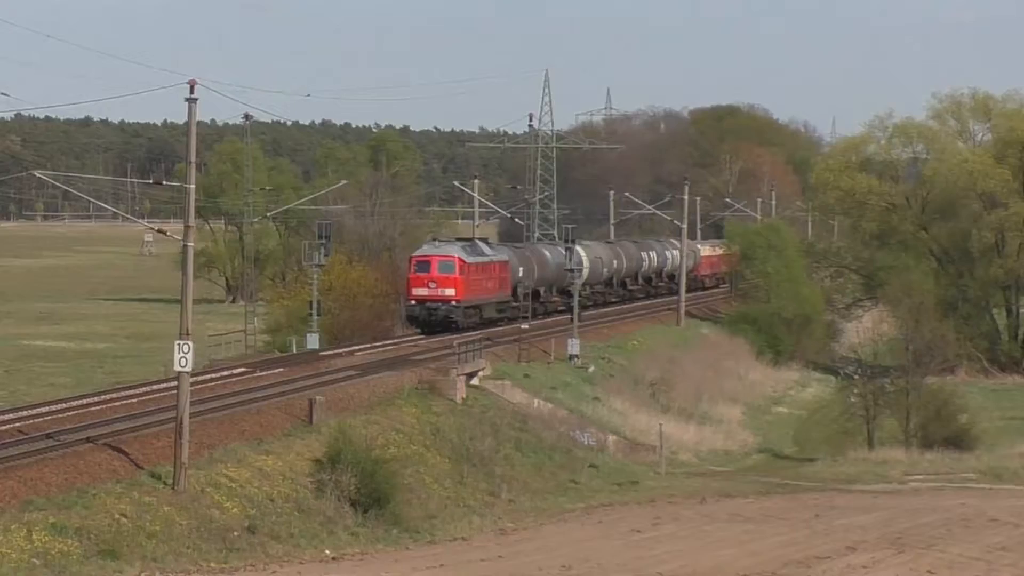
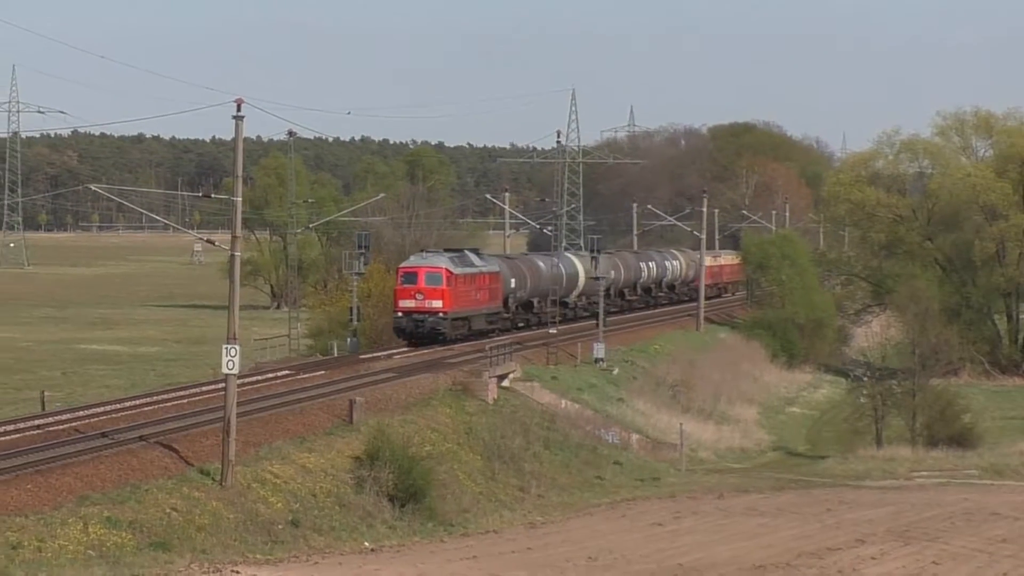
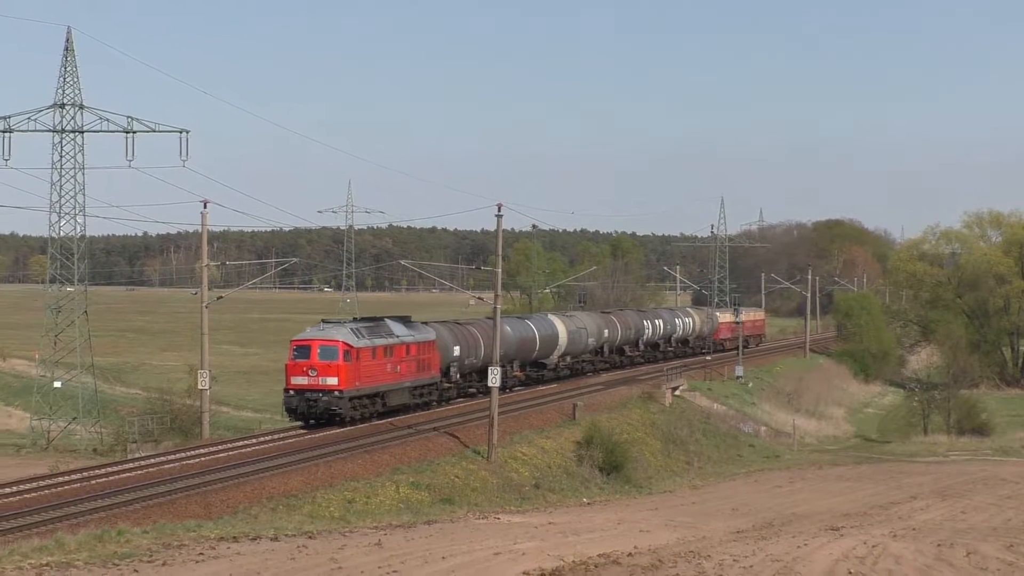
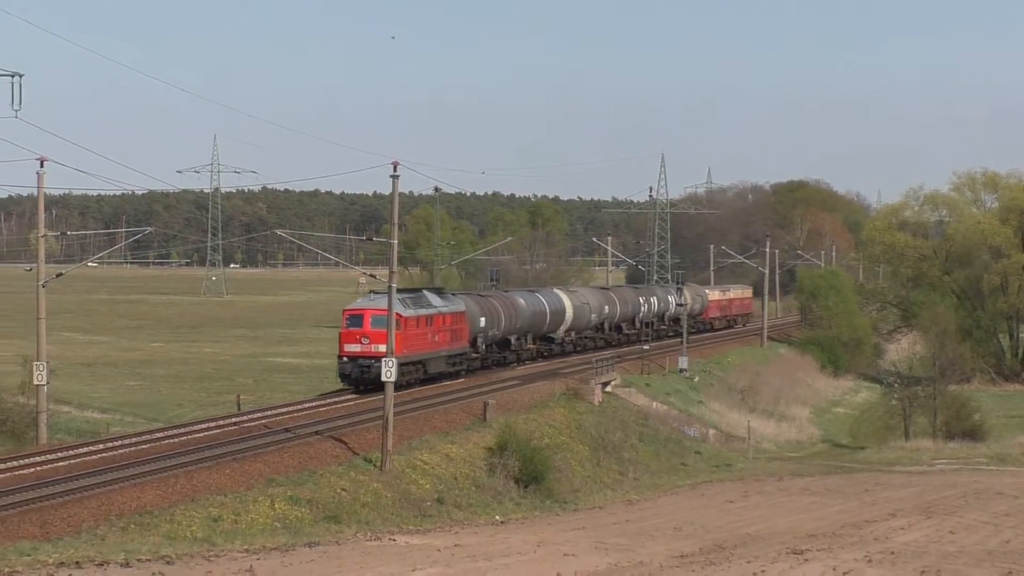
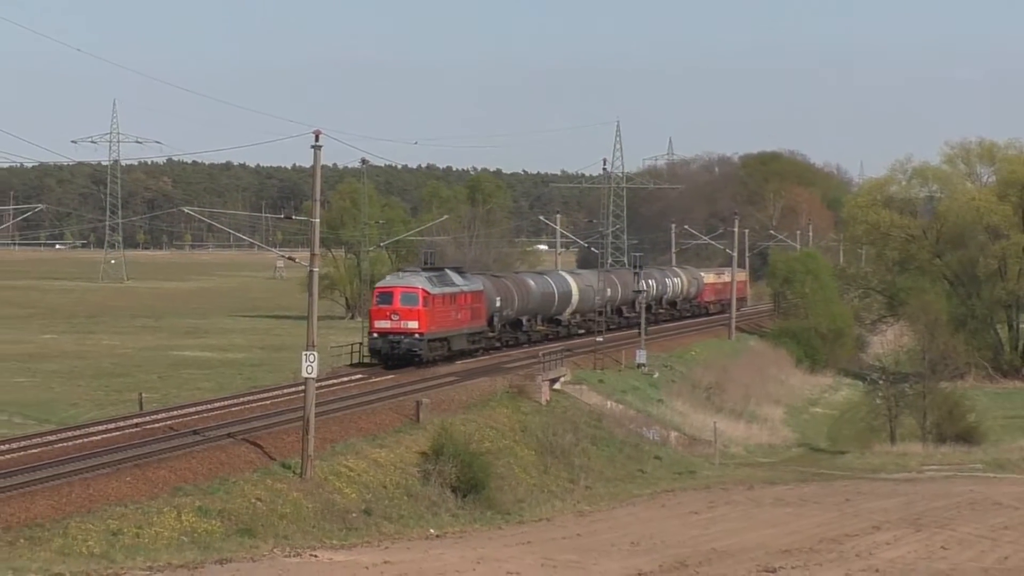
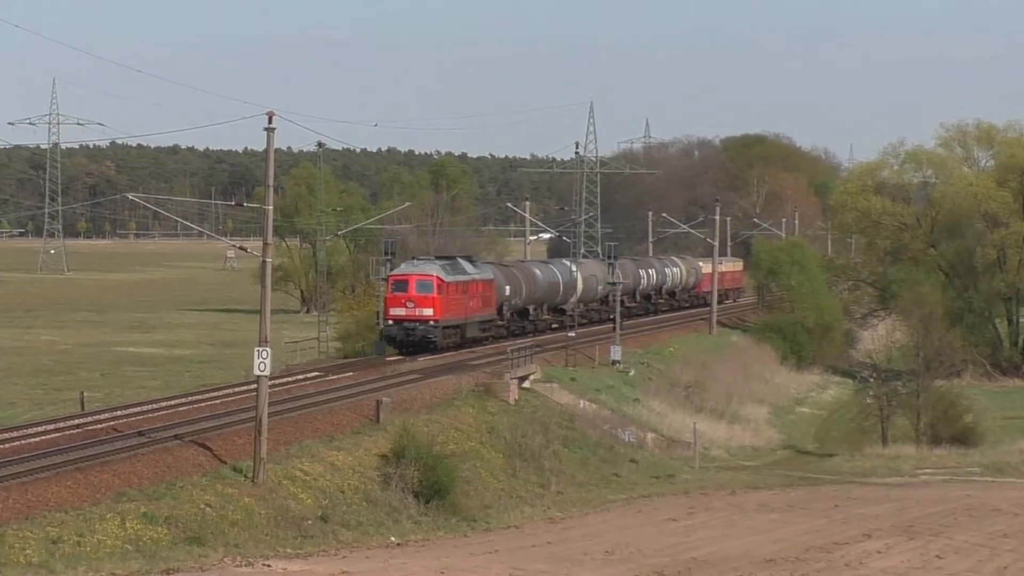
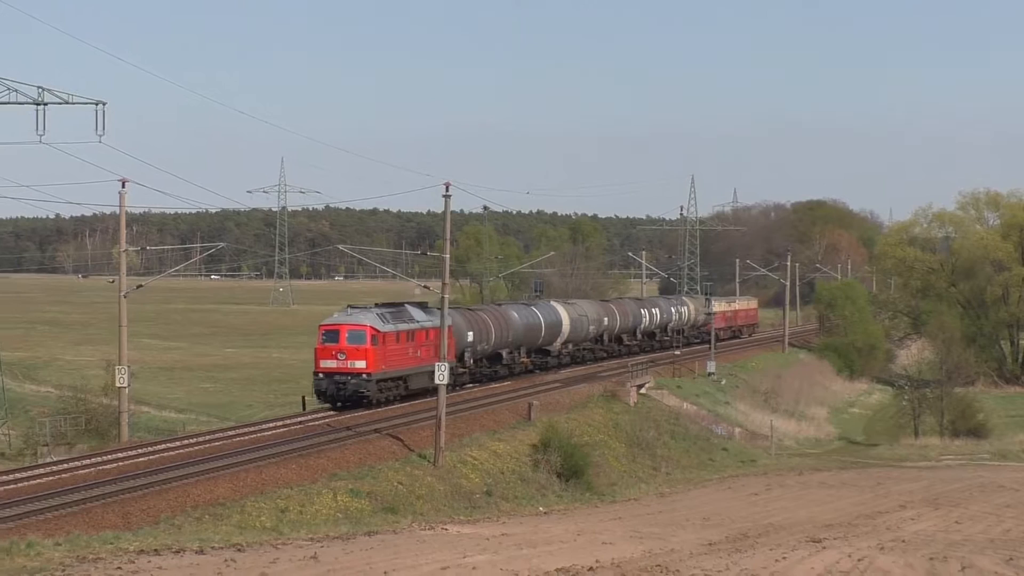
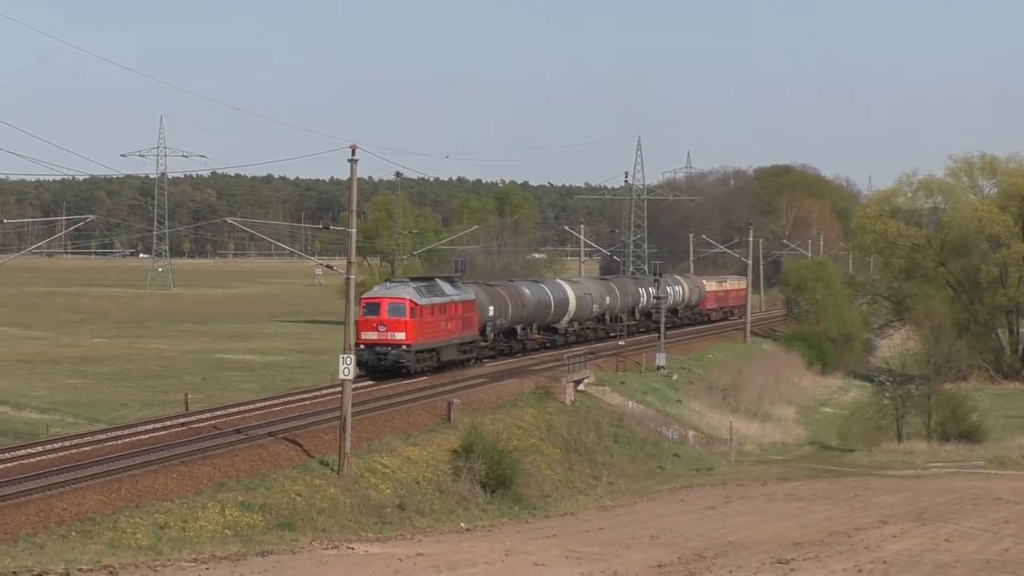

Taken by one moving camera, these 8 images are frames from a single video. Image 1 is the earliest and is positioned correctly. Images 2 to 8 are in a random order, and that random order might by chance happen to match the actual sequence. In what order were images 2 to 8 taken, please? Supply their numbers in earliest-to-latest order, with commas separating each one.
2, 6, 5, 8, 4, 7, 3
